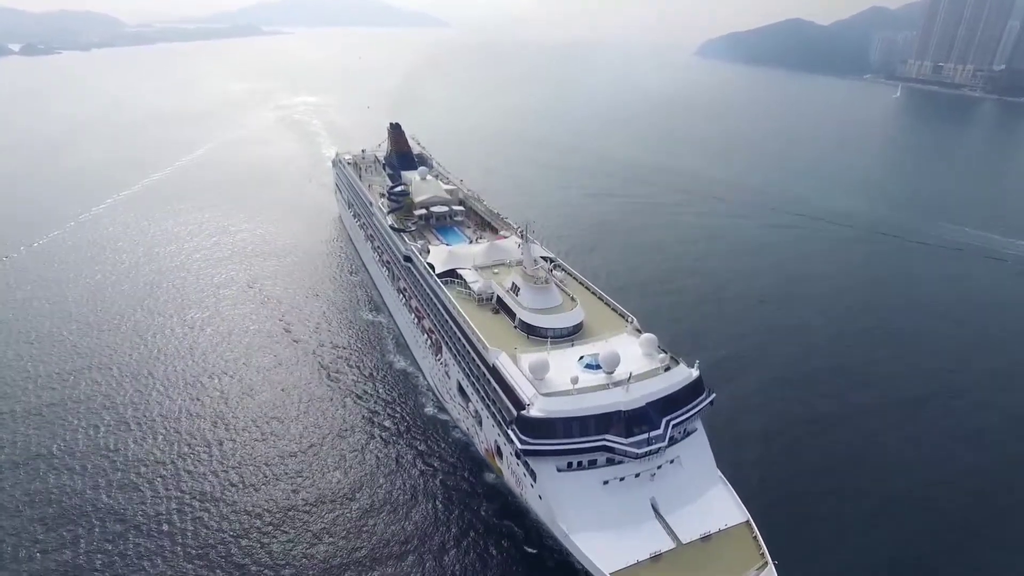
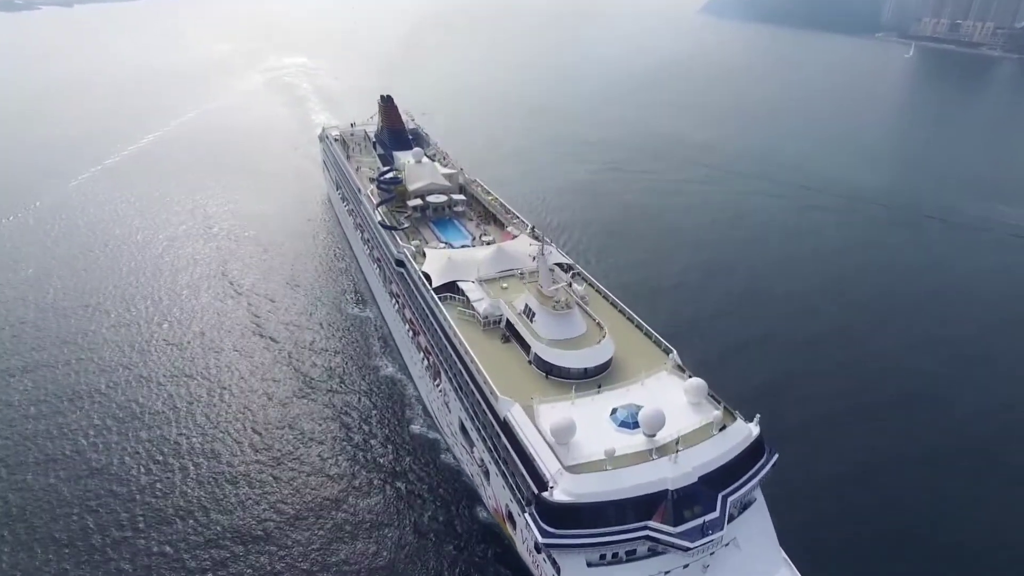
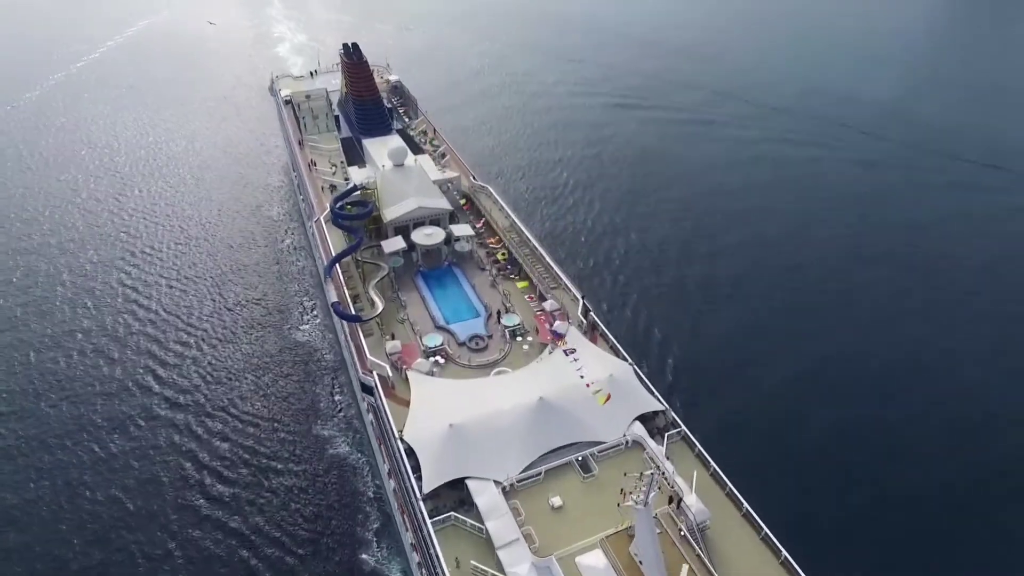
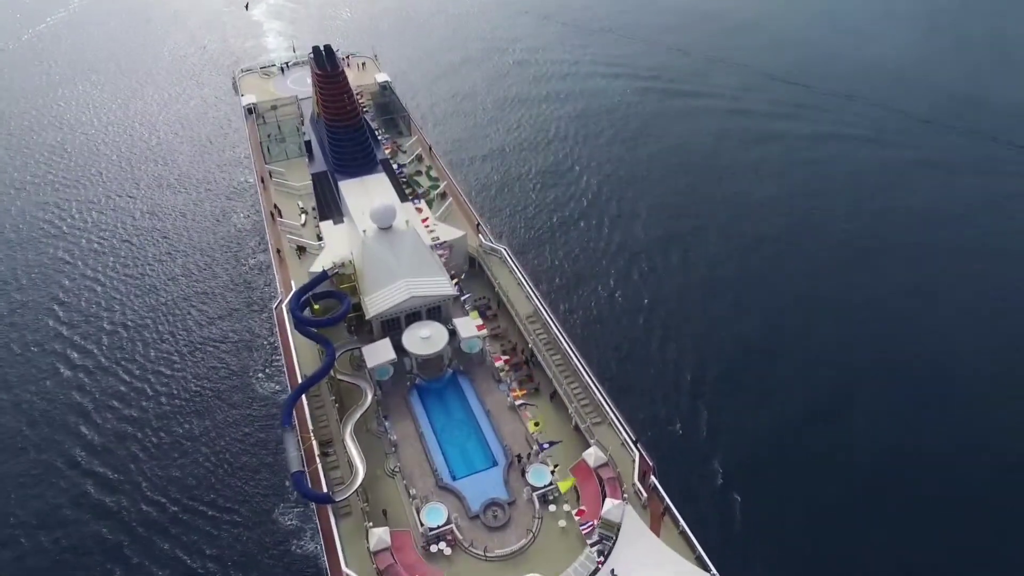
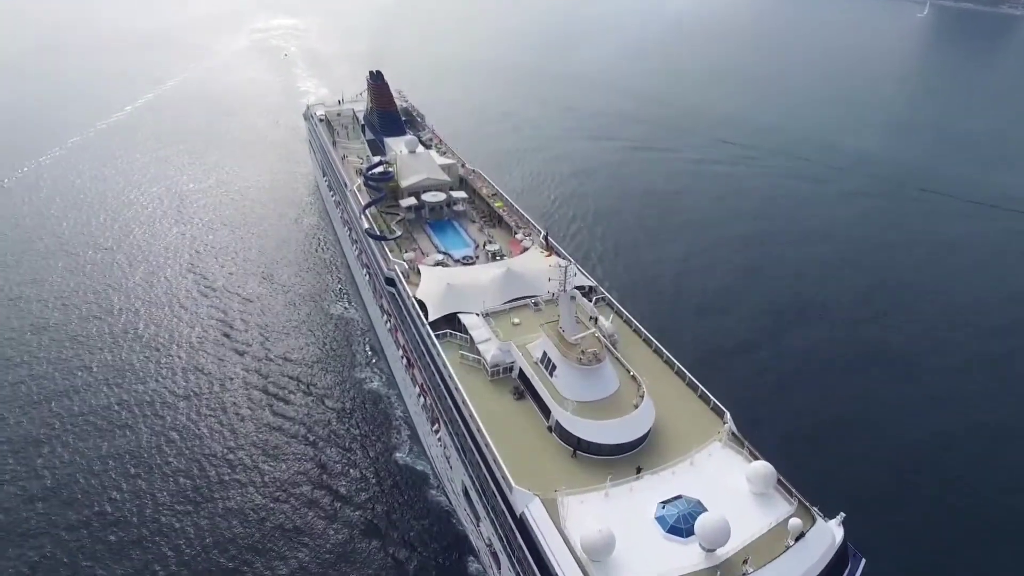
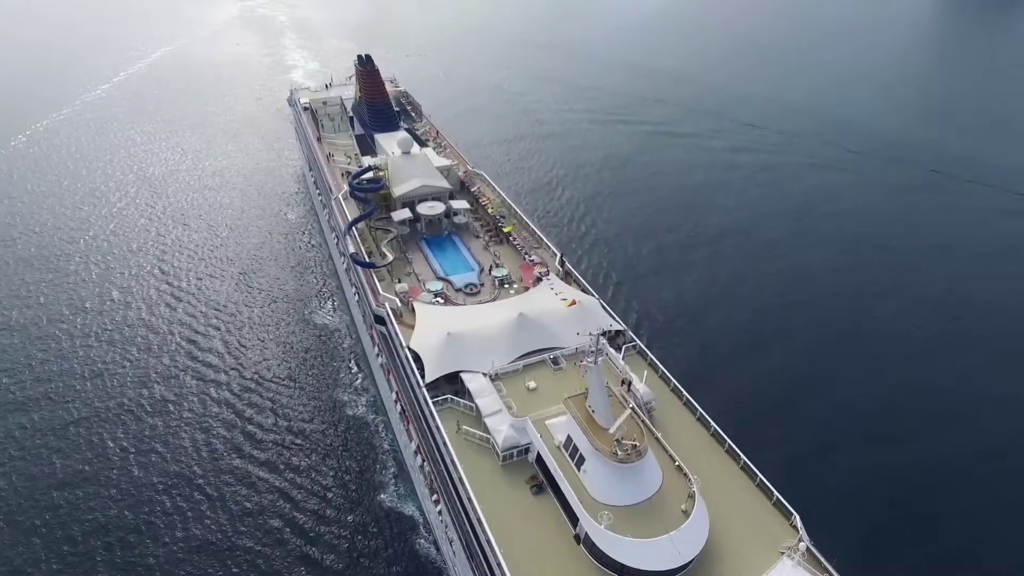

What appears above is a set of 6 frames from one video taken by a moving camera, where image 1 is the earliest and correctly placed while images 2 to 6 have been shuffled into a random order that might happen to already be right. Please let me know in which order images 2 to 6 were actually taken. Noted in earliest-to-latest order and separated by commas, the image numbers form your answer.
2, 5, 6, 3, 4
